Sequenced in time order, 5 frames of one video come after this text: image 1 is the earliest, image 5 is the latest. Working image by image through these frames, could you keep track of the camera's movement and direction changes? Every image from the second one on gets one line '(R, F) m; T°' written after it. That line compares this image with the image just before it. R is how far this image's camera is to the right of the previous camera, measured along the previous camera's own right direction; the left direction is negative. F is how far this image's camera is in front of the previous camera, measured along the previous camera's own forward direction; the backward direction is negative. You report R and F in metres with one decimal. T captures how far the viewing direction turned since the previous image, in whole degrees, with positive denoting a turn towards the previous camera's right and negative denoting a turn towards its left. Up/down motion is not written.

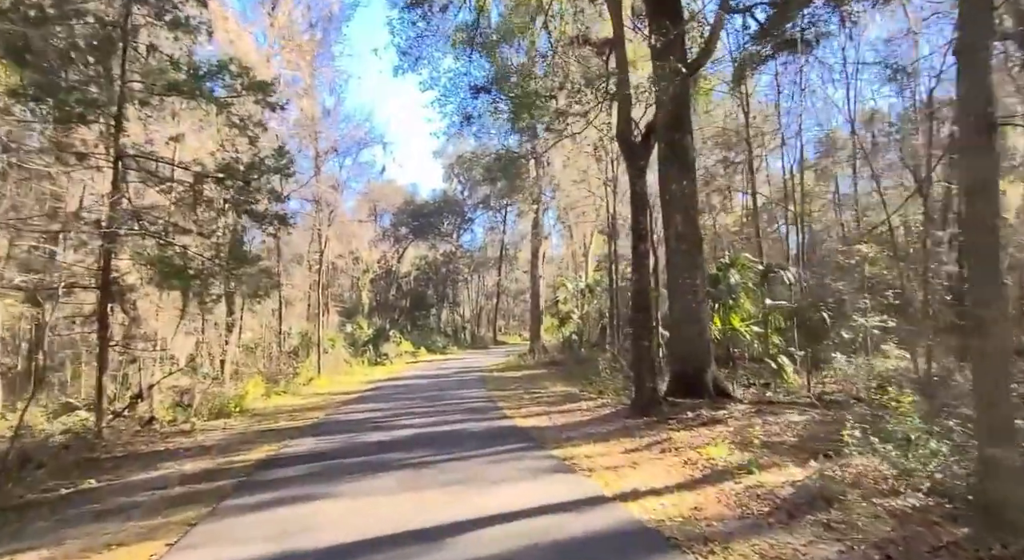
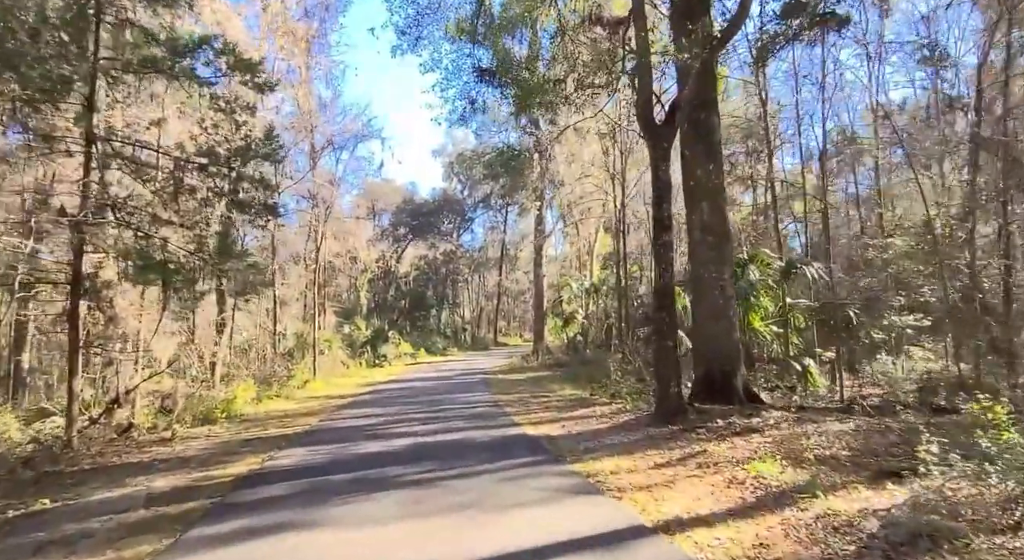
(-0.1, +0.9) m; 0°
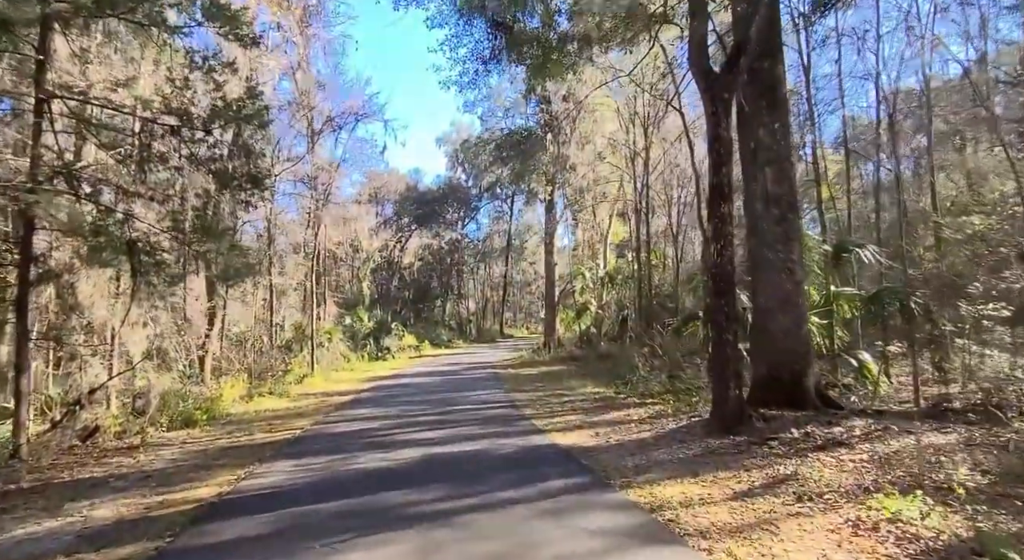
(-0.3, +1.5) m; 0°
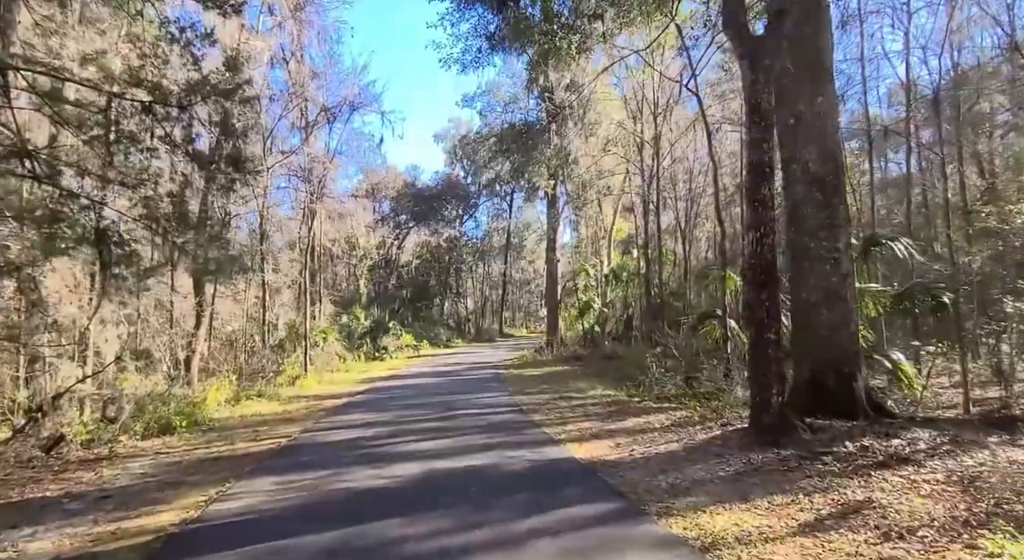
(-0.1, +0.9) m; 0°
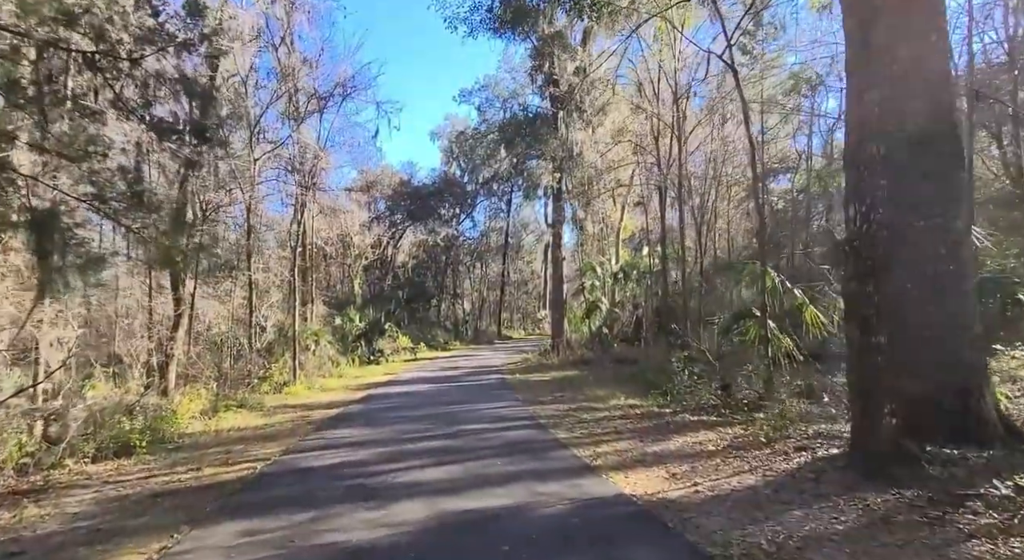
(-0.3, +1.4) m; 0°
